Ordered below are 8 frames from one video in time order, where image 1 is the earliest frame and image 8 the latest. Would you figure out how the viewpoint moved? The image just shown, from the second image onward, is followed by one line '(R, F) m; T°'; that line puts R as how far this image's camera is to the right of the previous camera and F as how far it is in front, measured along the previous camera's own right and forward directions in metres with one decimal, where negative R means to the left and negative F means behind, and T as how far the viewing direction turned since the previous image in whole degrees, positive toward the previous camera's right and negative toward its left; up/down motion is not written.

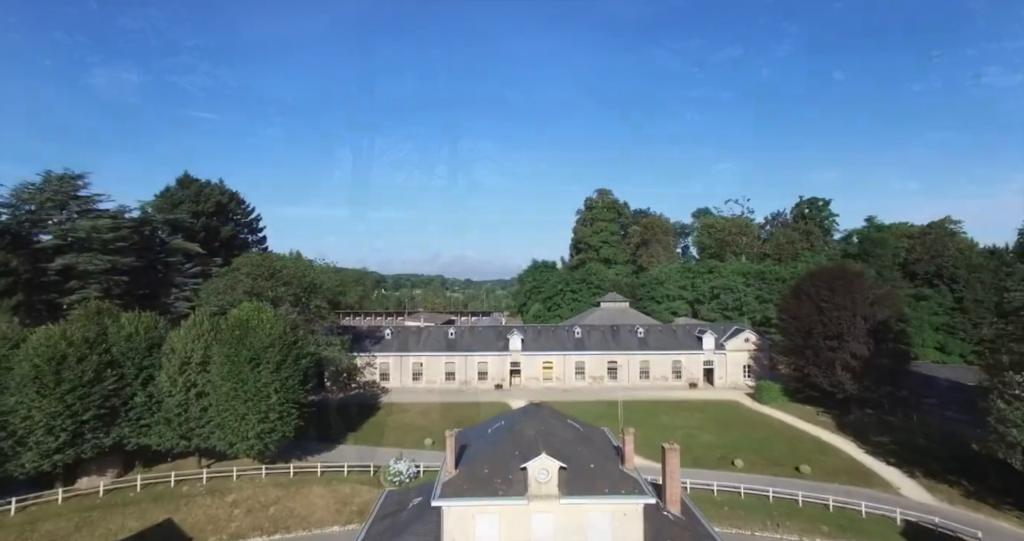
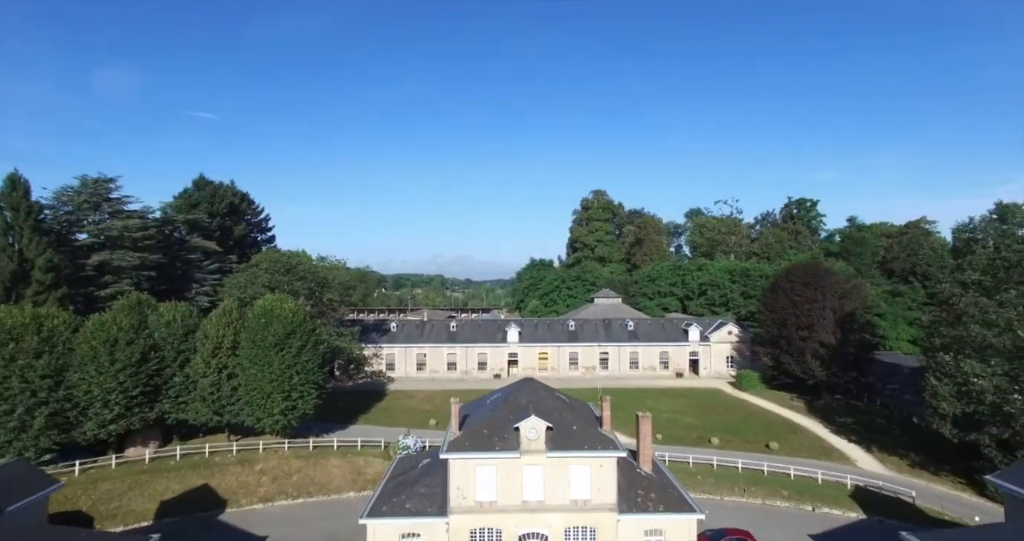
(+0.2, -3.9) m; 0°
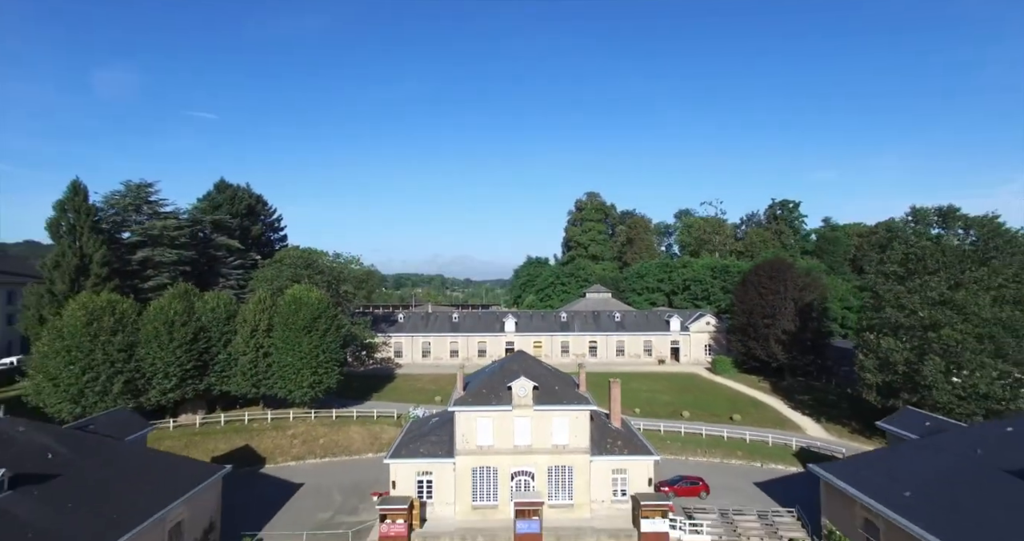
(+0.3, -5.8) m; 0°
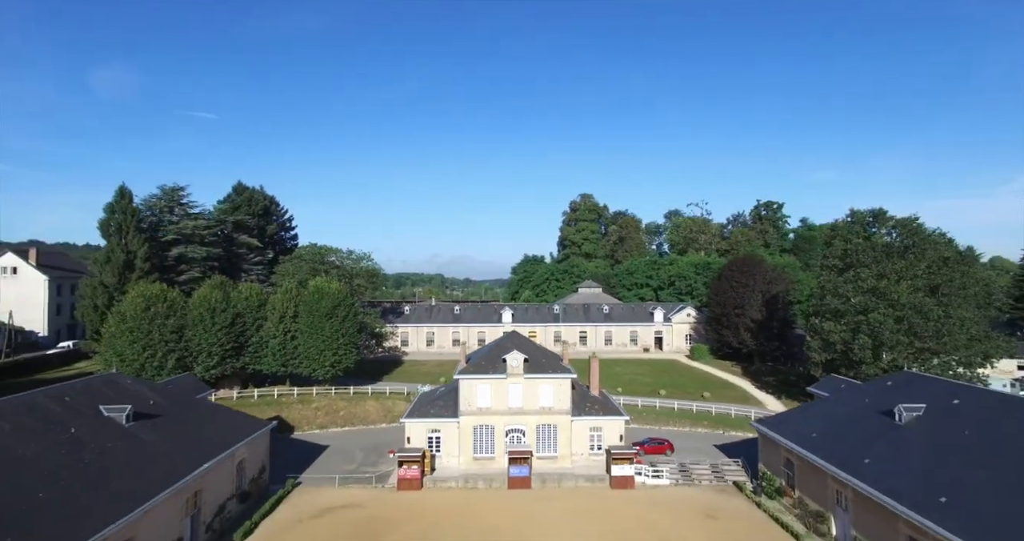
(+0.3, -6.0) m; 0°
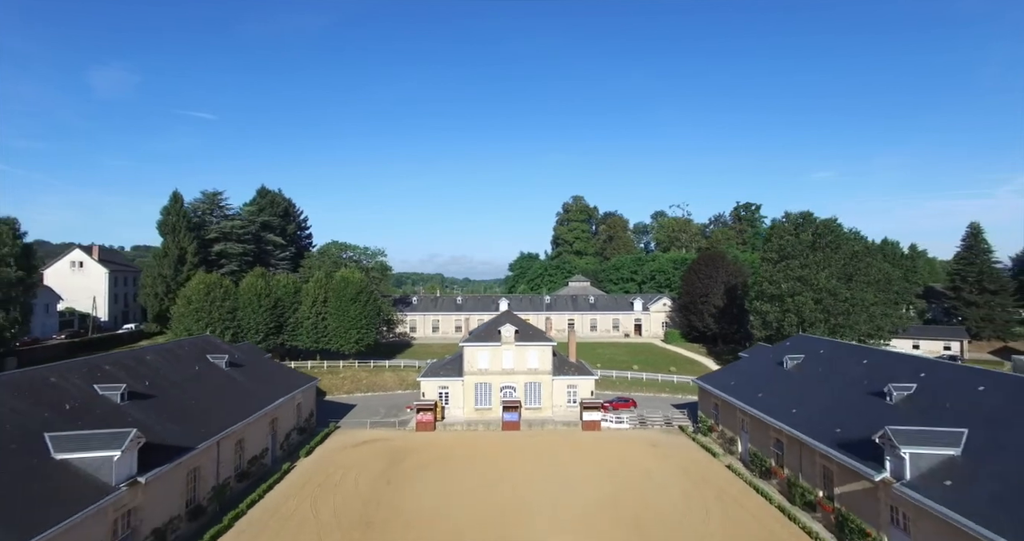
(+0.4, -9.1) m; 0°
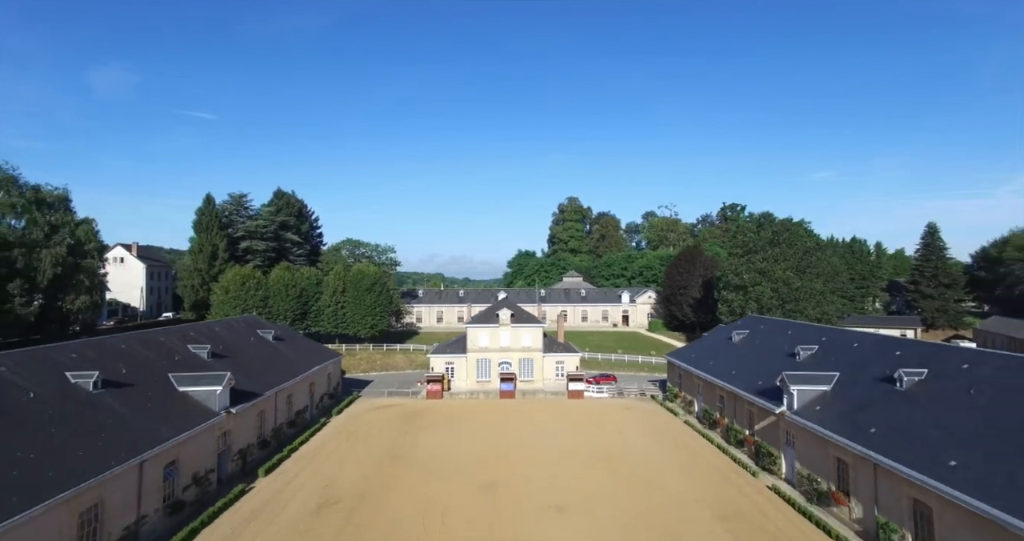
(+0.3, -7.2) m; 0°
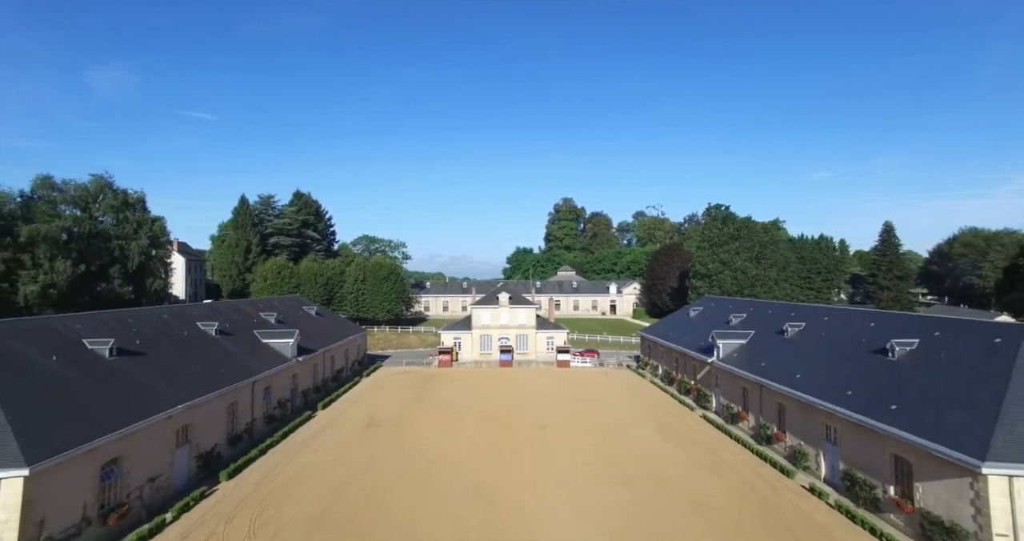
(+0.2, -9.1) m; 0°
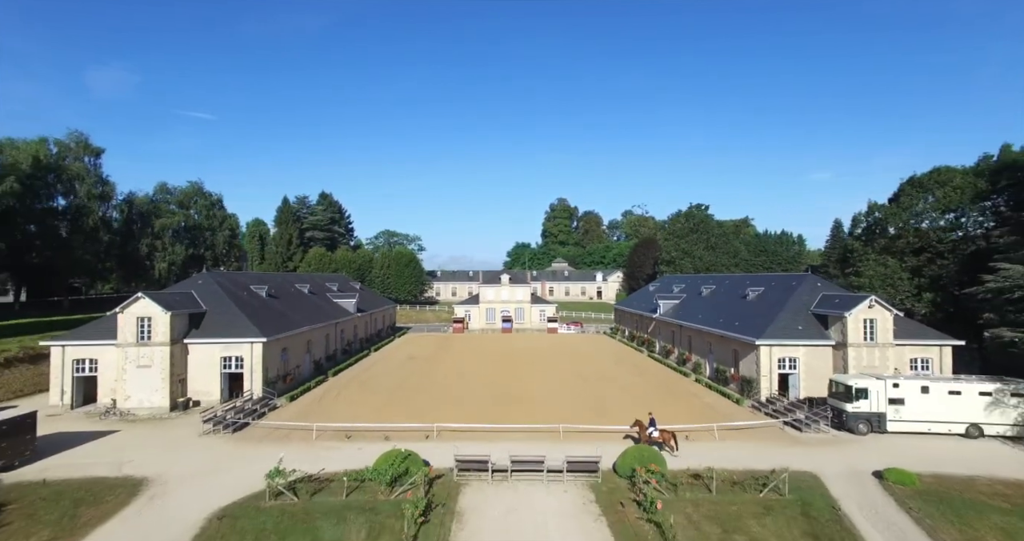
(+0.1, -14.0) m; 0°
